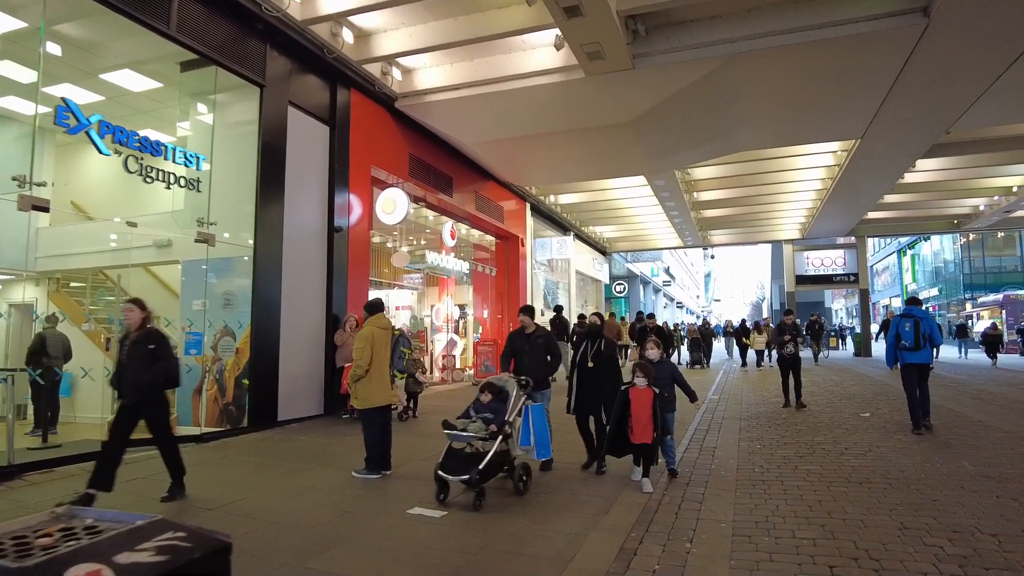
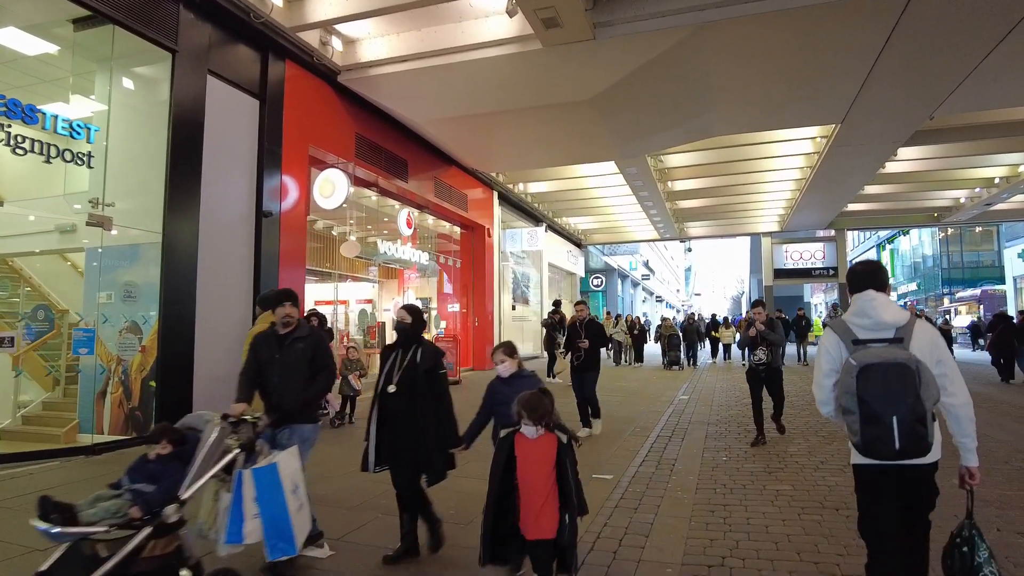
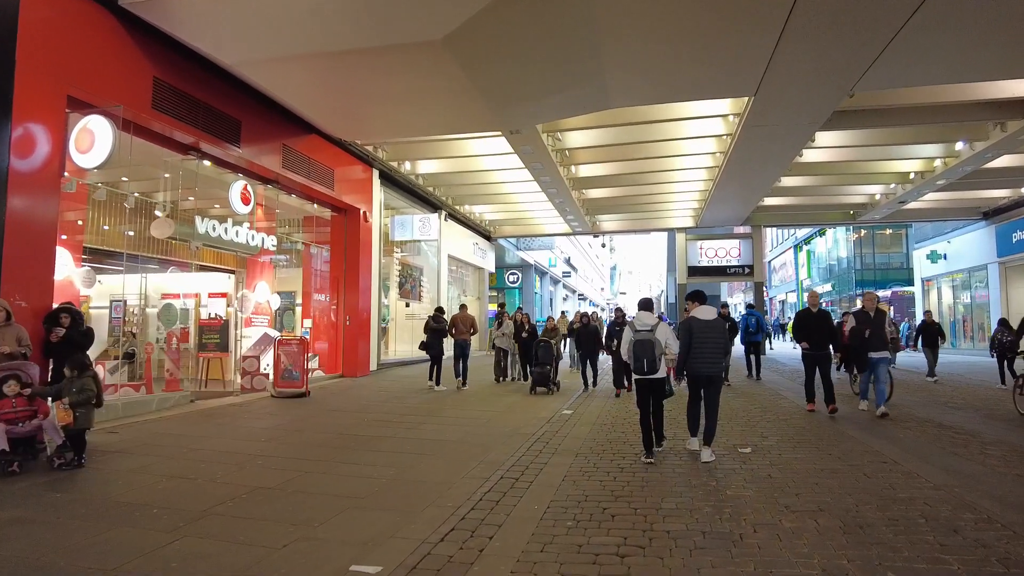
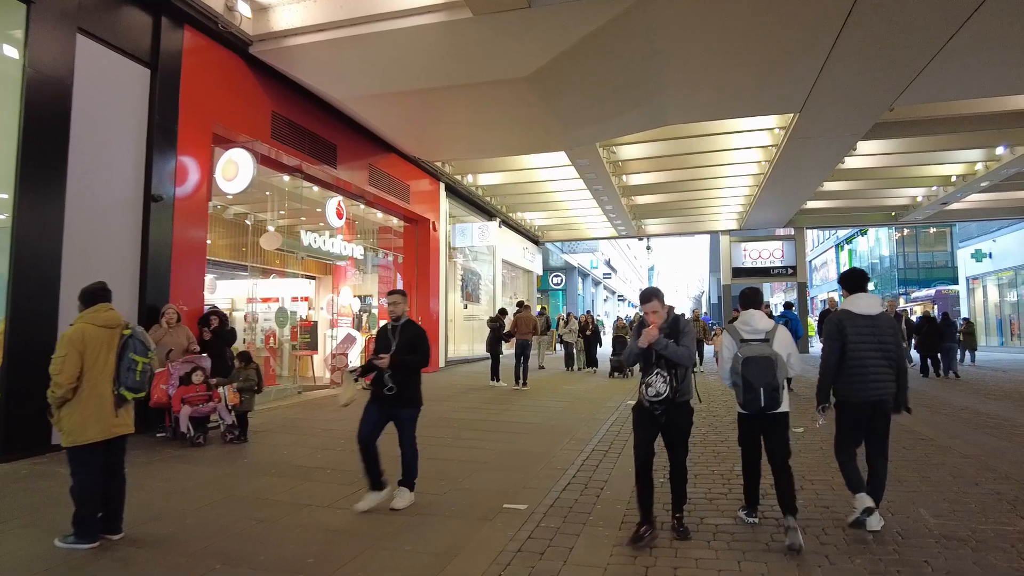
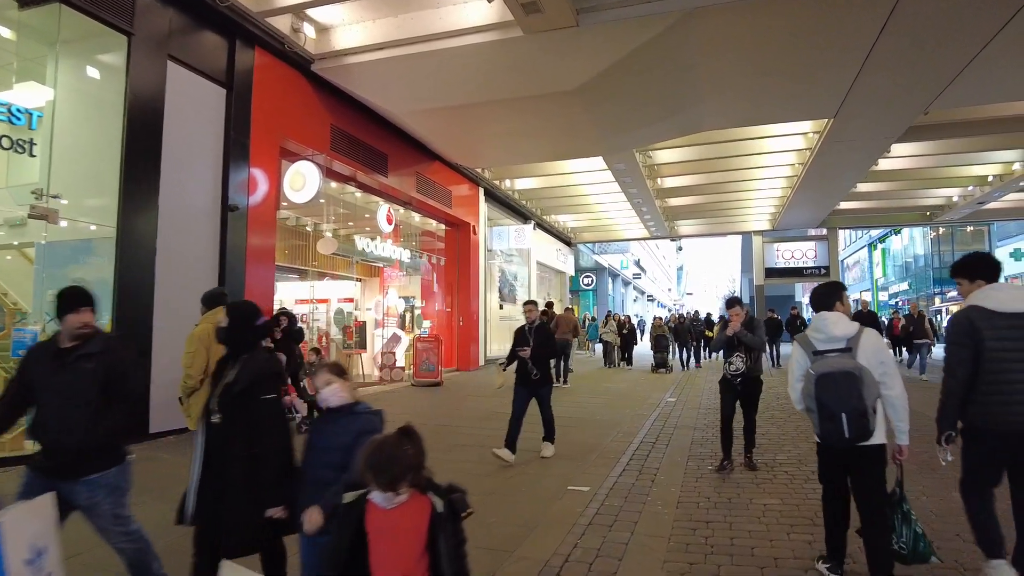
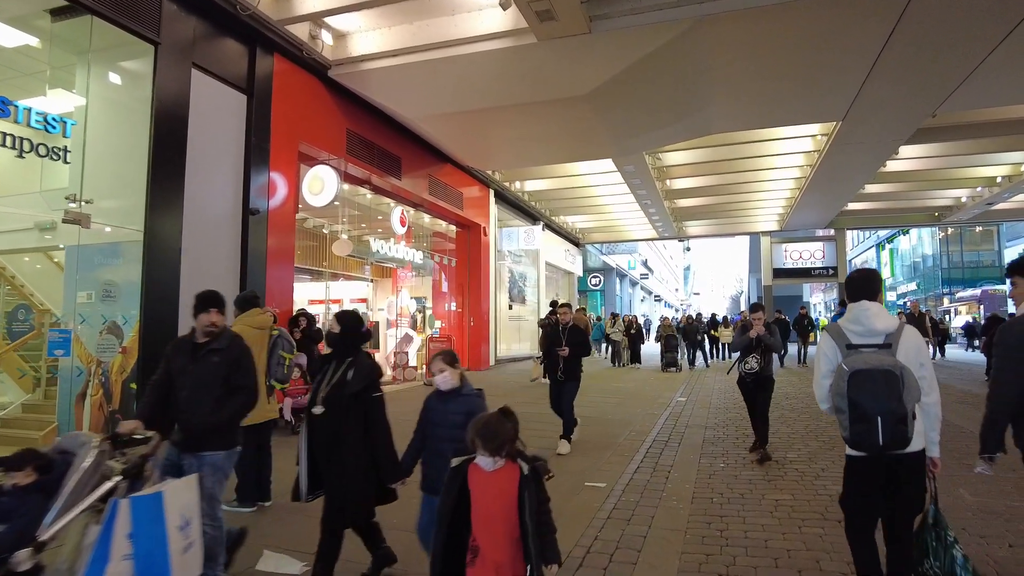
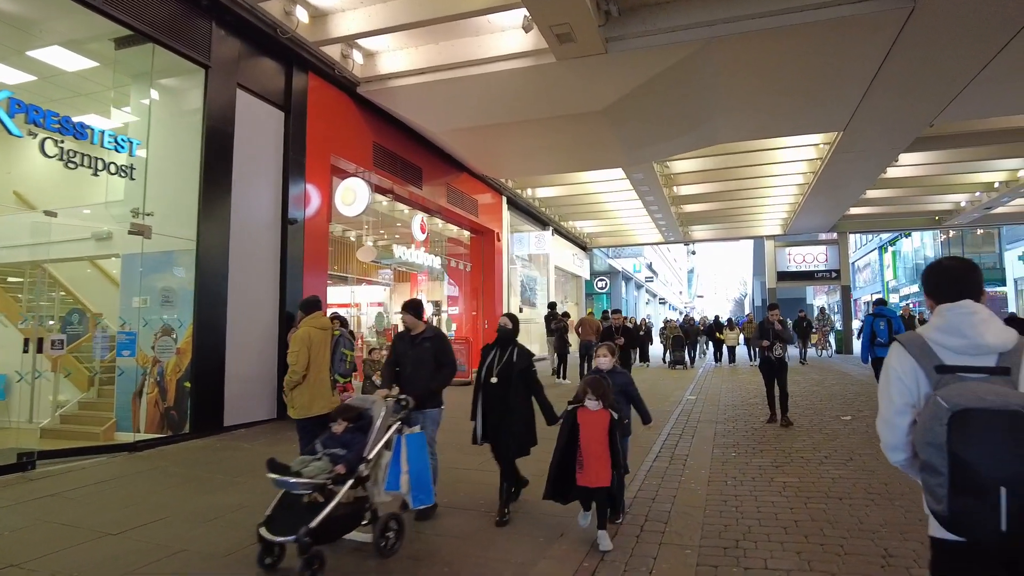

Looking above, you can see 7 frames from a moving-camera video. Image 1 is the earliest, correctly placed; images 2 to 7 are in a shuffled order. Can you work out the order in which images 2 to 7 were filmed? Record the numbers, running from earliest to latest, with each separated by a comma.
7, 2, 6, 5, 4, 3
